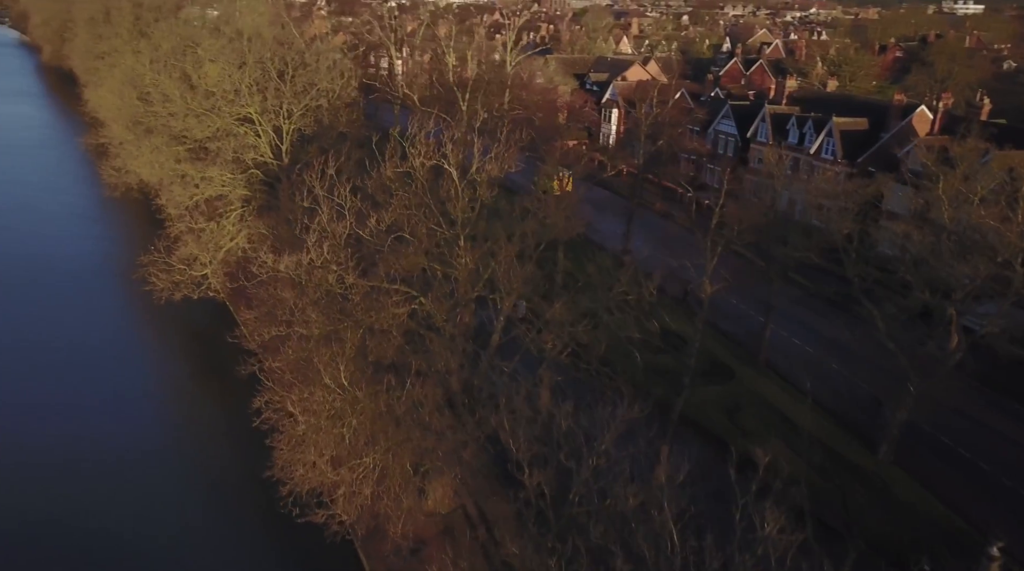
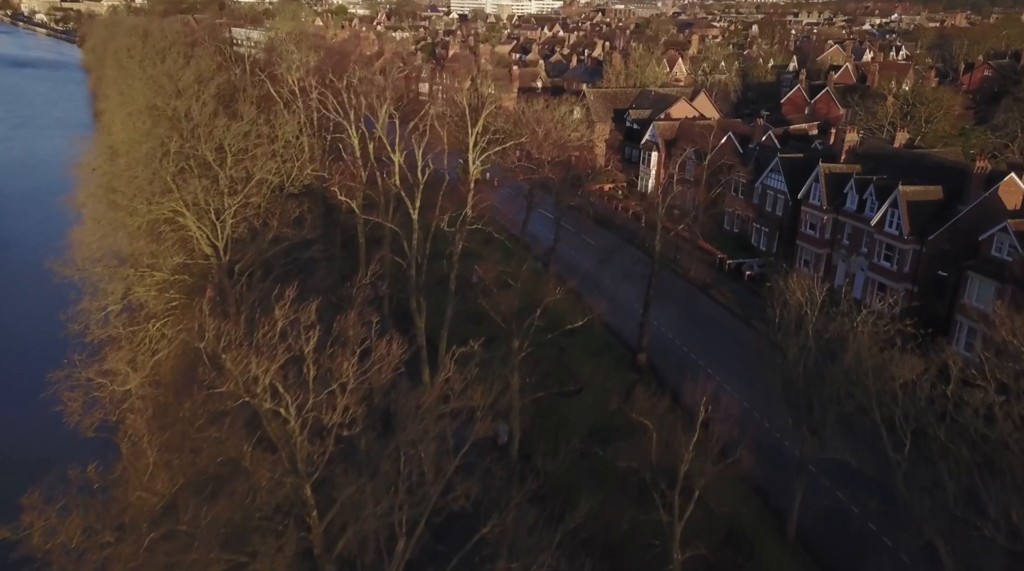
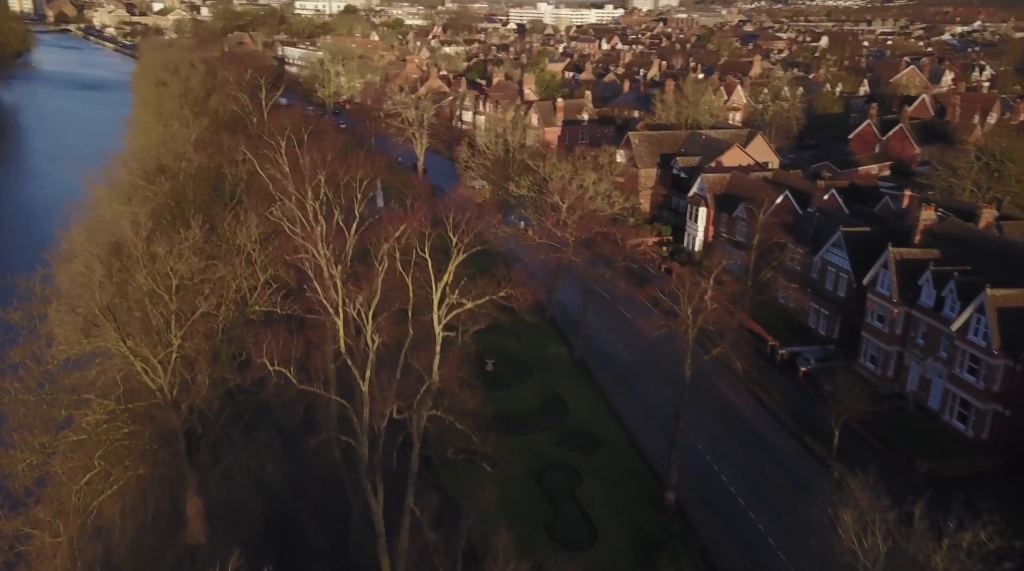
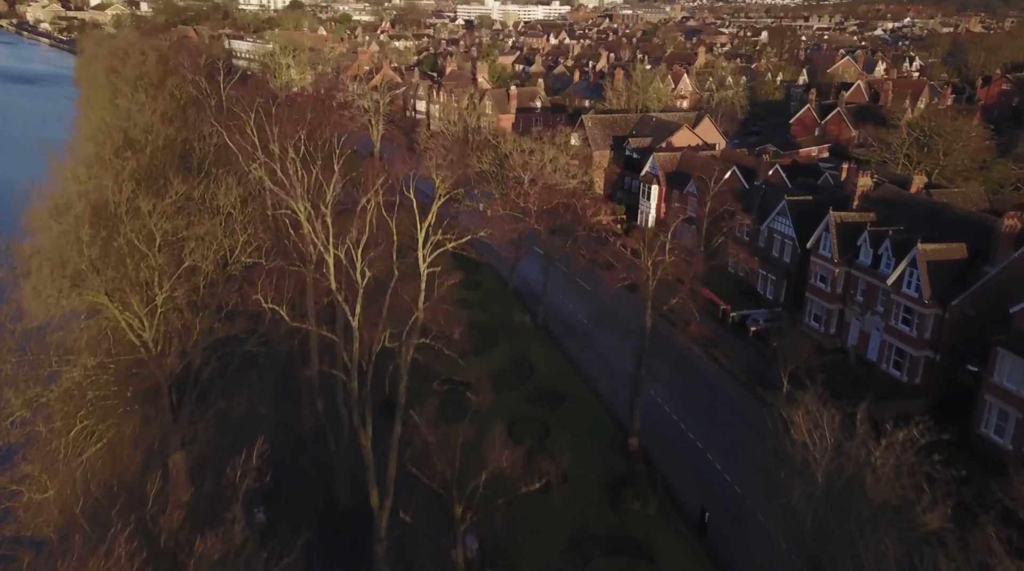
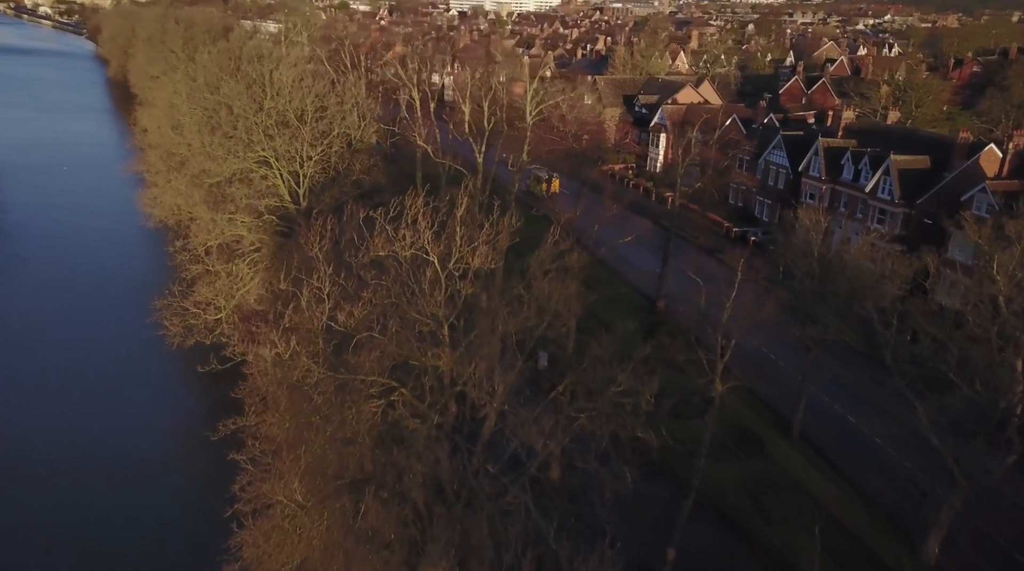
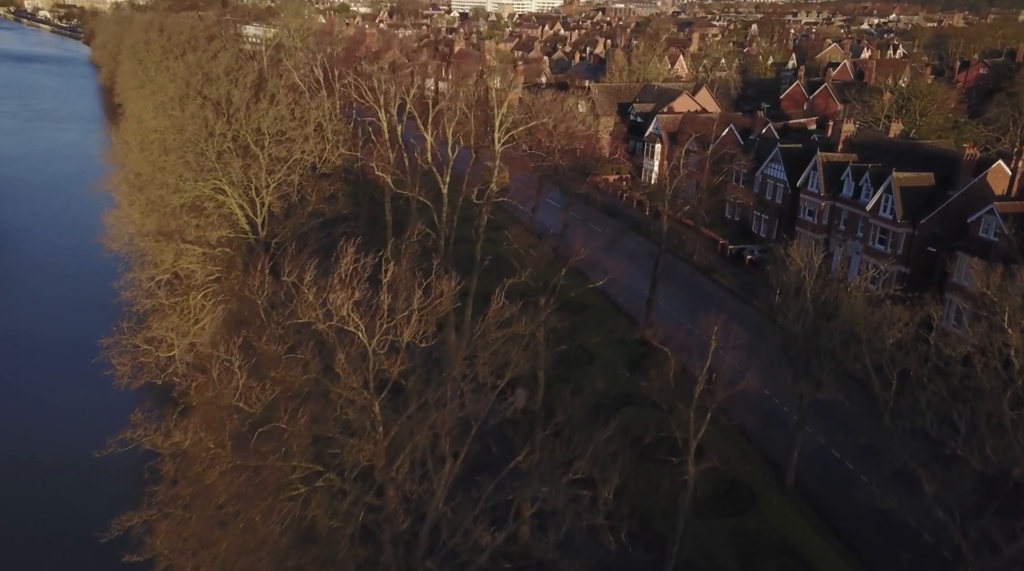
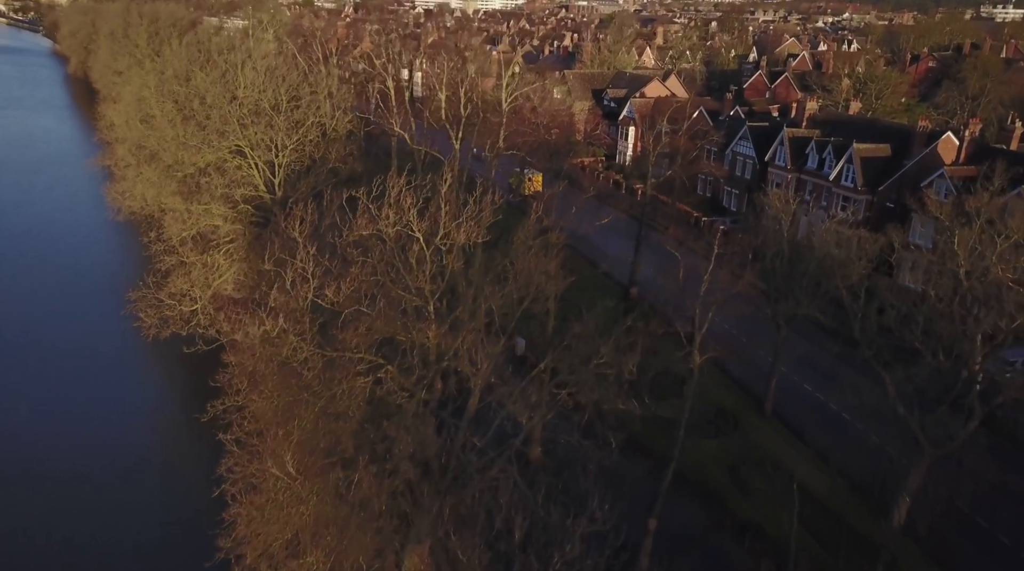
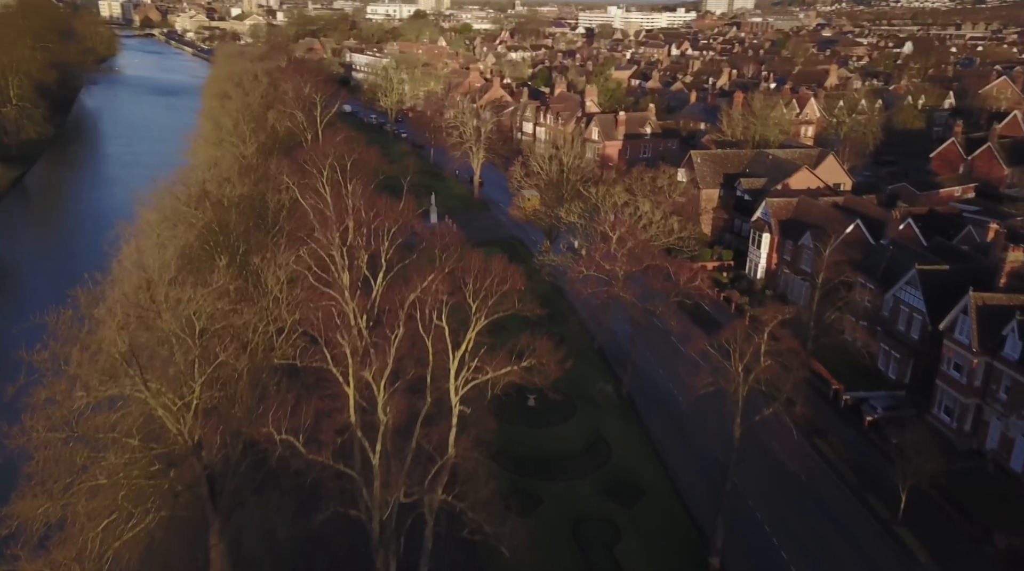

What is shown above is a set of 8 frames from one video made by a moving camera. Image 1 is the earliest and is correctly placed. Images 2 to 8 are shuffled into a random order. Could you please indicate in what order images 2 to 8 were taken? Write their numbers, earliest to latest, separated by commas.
7, 5, 6, 2, 4, 3, 8
